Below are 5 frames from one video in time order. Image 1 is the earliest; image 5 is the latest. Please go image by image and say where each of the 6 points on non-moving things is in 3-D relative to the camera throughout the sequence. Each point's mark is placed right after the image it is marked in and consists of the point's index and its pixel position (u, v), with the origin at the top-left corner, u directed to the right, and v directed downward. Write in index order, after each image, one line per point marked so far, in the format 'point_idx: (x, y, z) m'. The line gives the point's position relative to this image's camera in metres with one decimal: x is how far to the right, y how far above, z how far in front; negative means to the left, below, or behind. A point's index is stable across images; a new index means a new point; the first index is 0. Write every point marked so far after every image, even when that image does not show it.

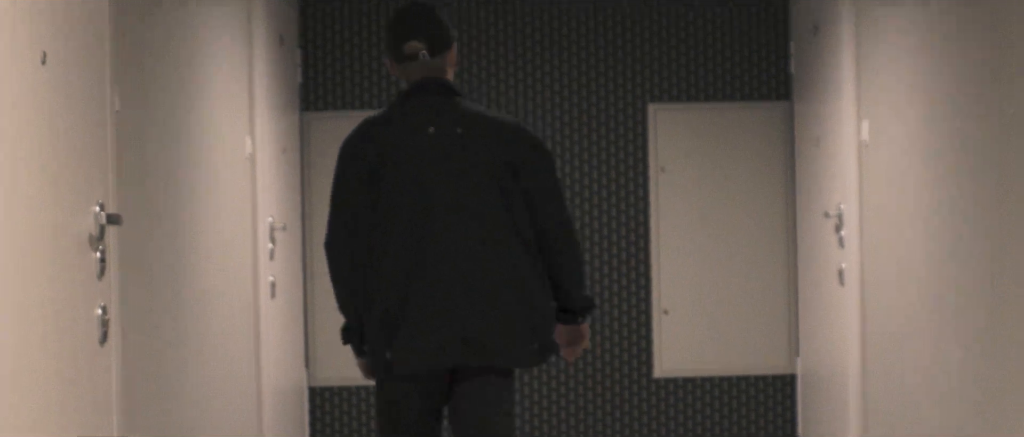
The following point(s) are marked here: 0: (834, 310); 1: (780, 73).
0: (+1.4, -0.4, +5.3) m
1: (+1.3, +0.7, +6.1) m
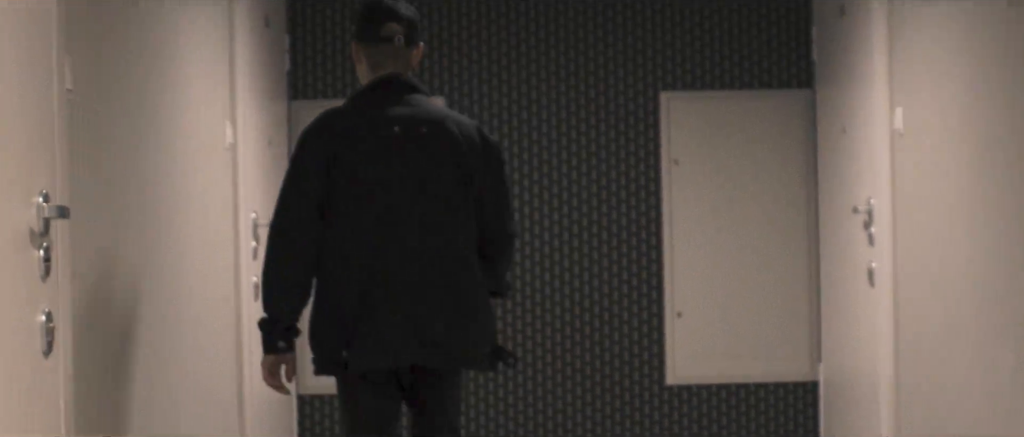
0: (+1.4, -0.4, +4.9) m
1: (+1.4, +0.7, +5.7) m
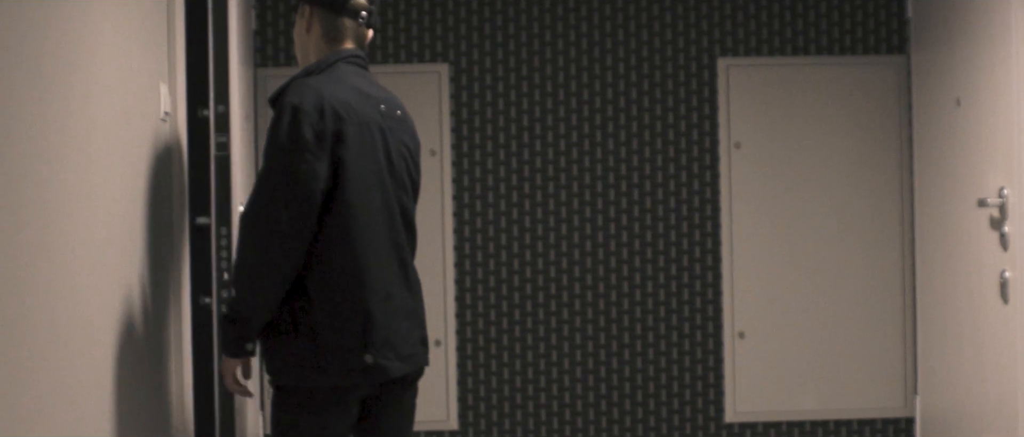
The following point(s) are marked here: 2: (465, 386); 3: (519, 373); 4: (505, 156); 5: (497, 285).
0: (+1.5, -0.4, +3.8) m
1: (+1.4, +0.8, +4.6) m
2: (-0.2, -0.6, +4.7) m
3: (0.0, -0.6, +4.7) m
4: (0.0, +0.2, +4.7) m
5: (-0.1, -0.3, +4.7) m
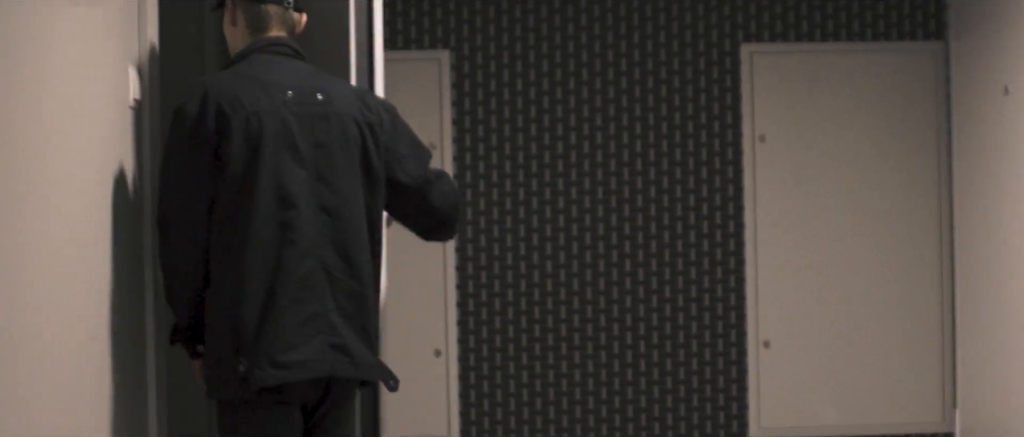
0: (+1.5, -0.4, +3.5) m
1: (+1.5, +0.8, +4.3) m
2: (-0.2, -0.6, +4.3) m
3: (0.0, -0.6, +4.3) m
4: (0.0, +0.2, +4.3) m
5: (0.0, -0.3, +4.3) m
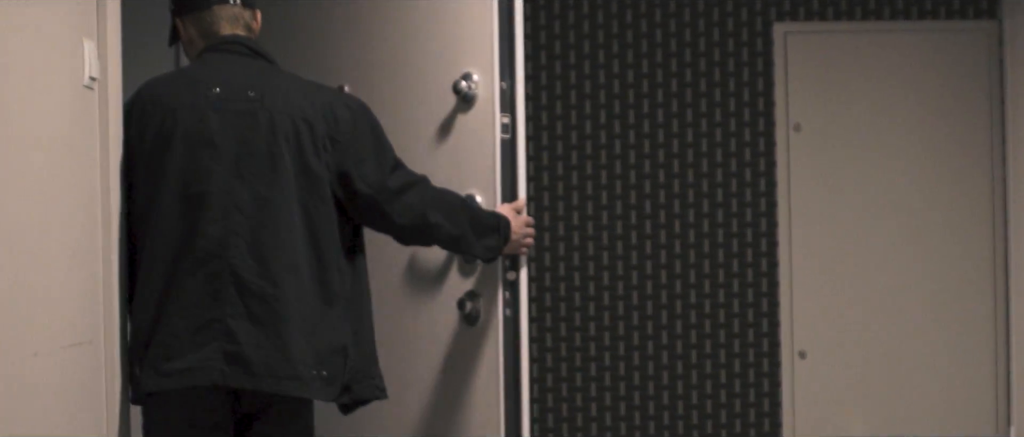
0: (+1.5, -0.3, +3.1) m
1: (+1.5, +0.8, +3.9) m
2: (-0.1, -0.6, +4.0) m
3: (+0.1, -0.6, +4.0) m
4: (0.0, +0.2, +3.9) m
5: (0.0, -0.2, +4.0) m
